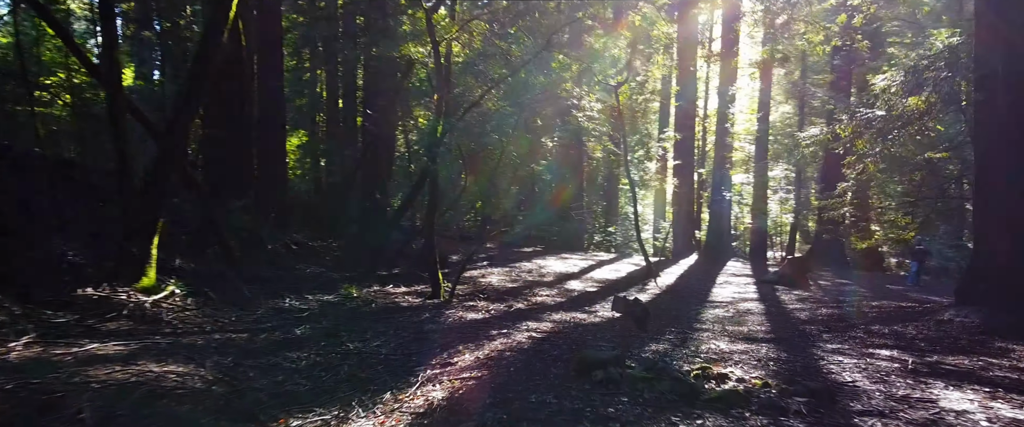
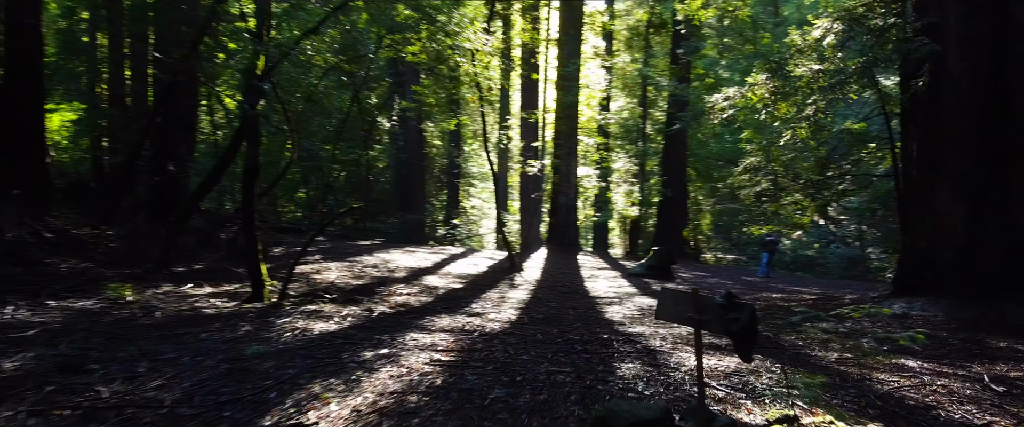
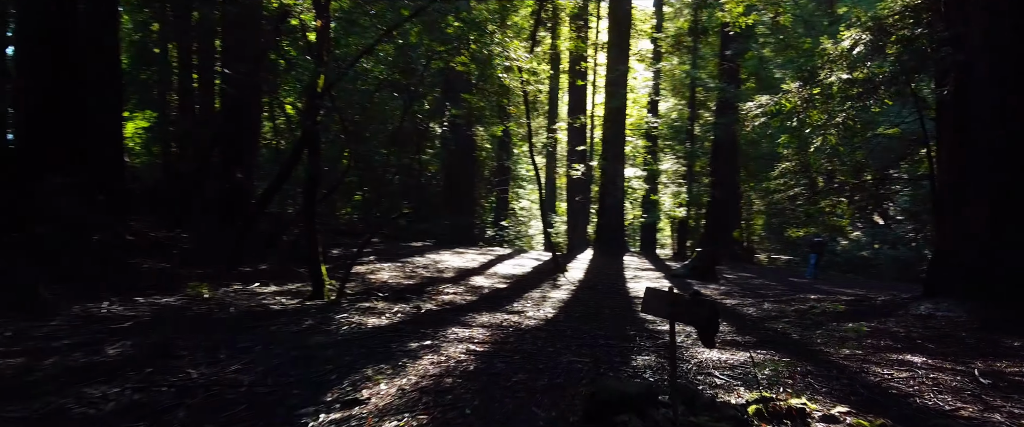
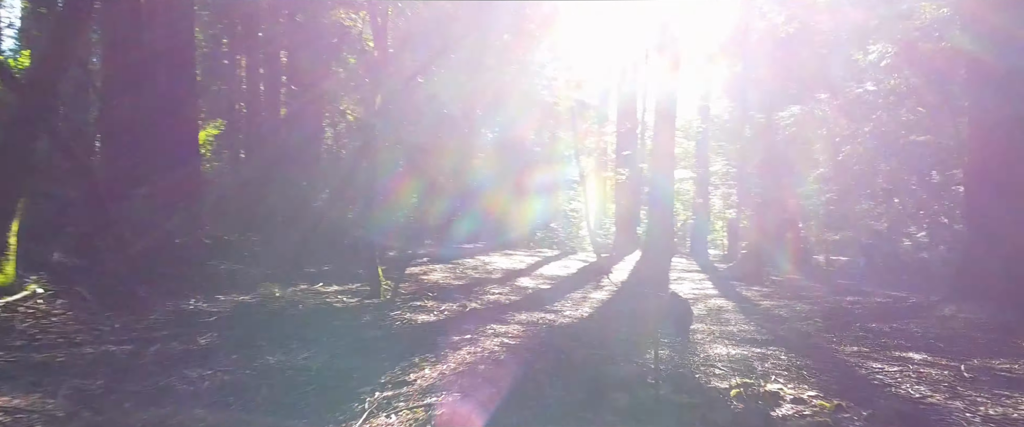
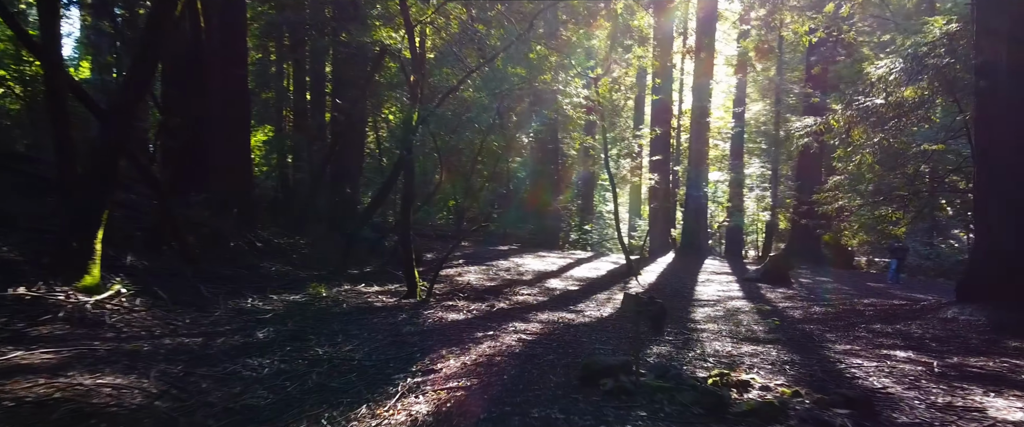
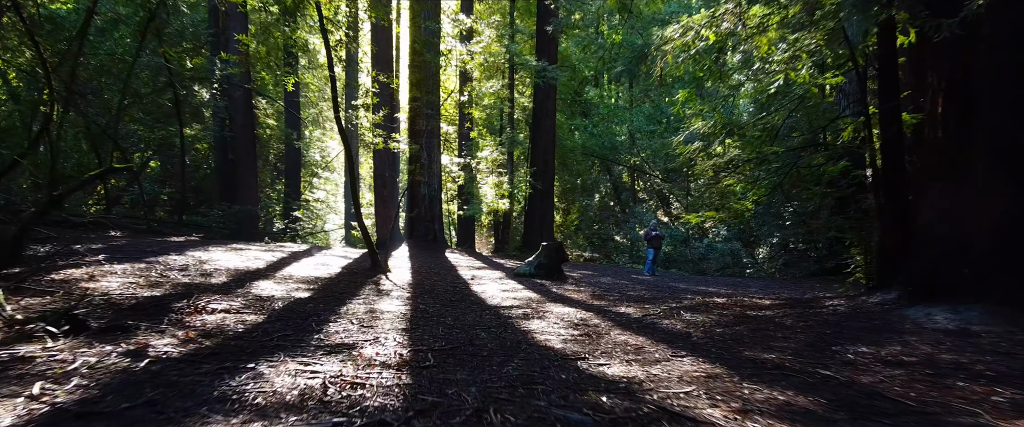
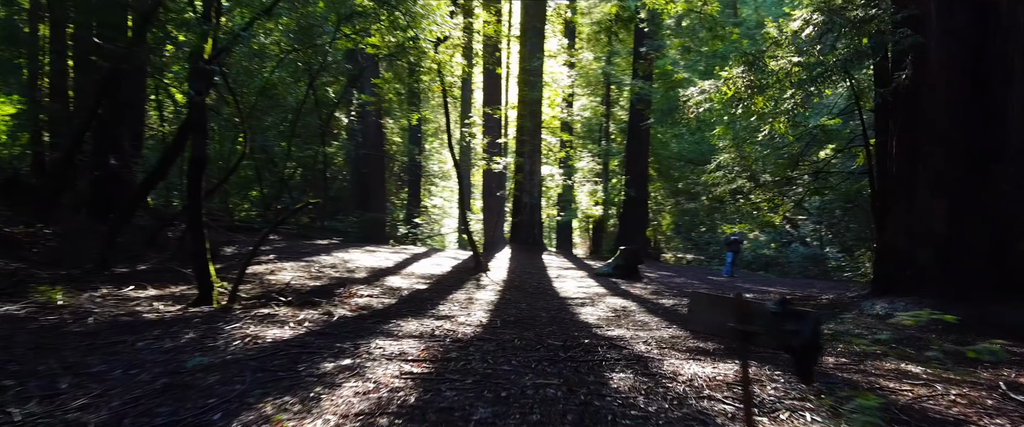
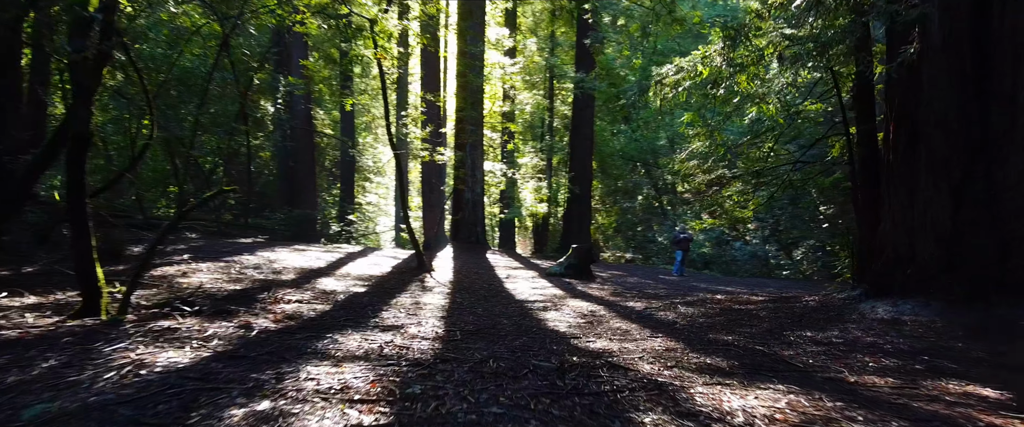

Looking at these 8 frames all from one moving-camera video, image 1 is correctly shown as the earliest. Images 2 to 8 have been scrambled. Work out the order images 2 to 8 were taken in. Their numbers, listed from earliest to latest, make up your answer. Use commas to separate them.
5, 4, 3, 2, 7, 8, 6
